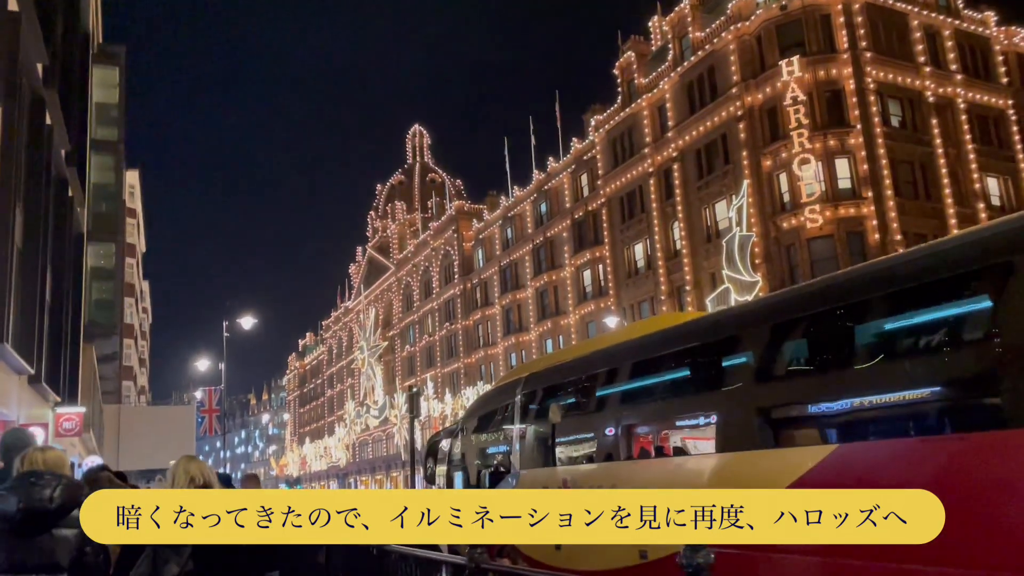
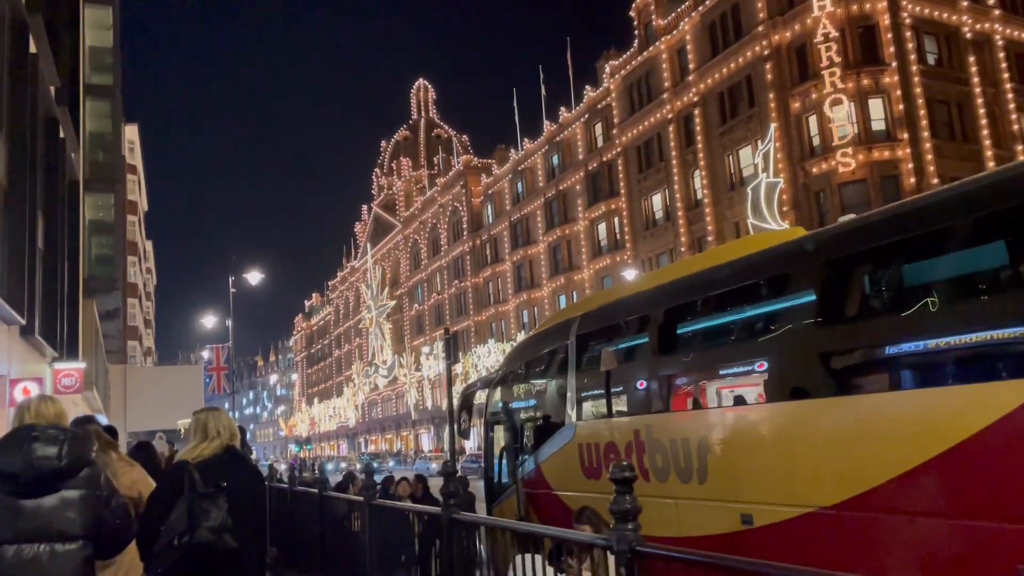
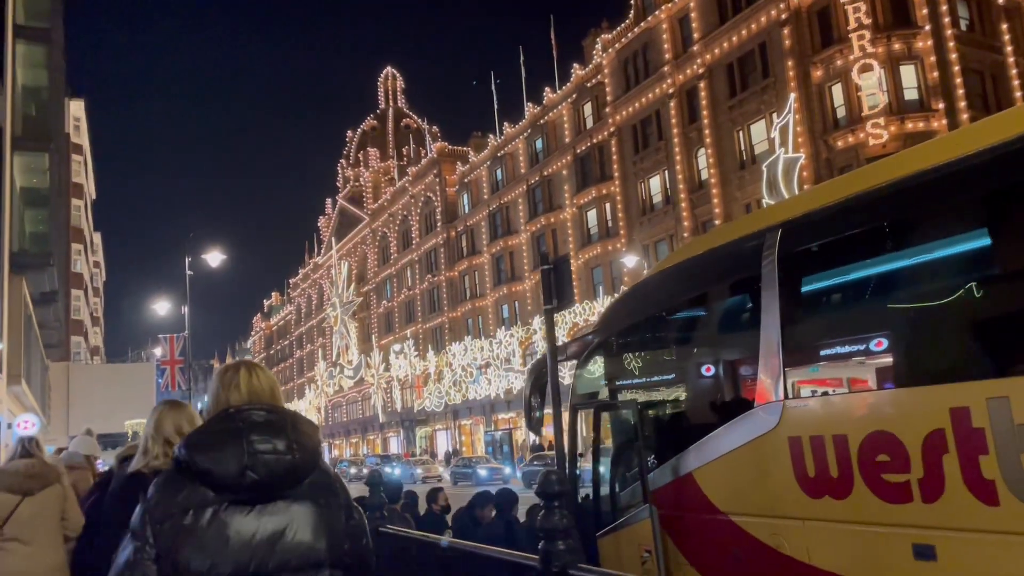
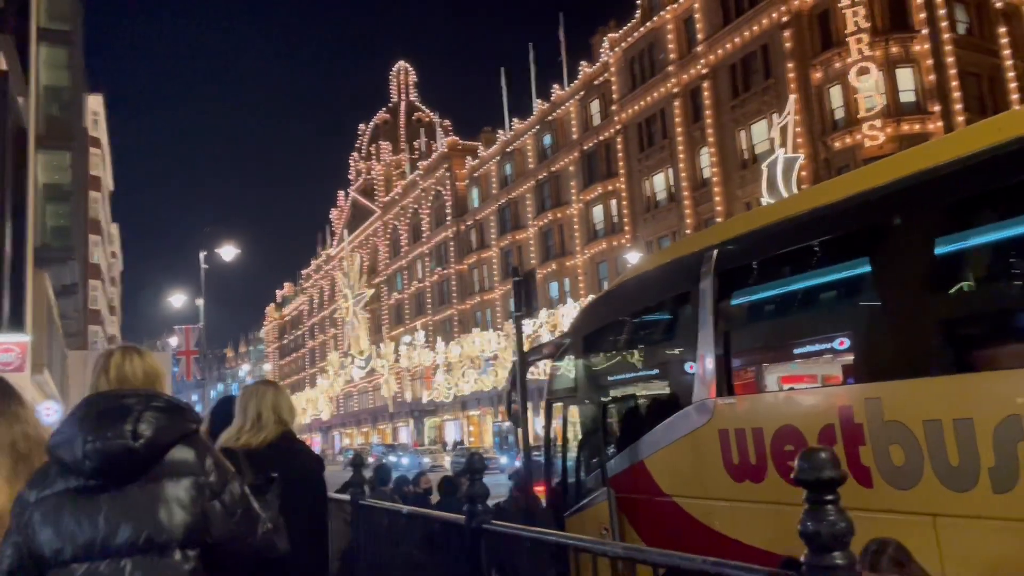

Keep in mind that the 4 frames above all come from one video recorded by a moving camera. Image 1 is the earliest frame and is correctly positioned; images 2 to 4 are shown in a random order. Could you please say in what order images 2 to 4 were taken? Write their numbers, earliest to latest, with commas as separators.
2, 4, 3
